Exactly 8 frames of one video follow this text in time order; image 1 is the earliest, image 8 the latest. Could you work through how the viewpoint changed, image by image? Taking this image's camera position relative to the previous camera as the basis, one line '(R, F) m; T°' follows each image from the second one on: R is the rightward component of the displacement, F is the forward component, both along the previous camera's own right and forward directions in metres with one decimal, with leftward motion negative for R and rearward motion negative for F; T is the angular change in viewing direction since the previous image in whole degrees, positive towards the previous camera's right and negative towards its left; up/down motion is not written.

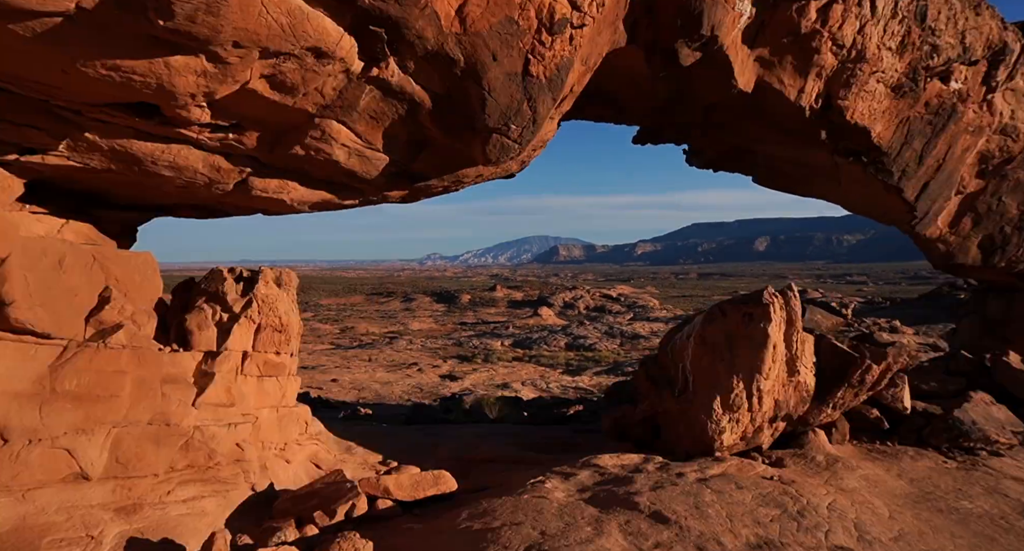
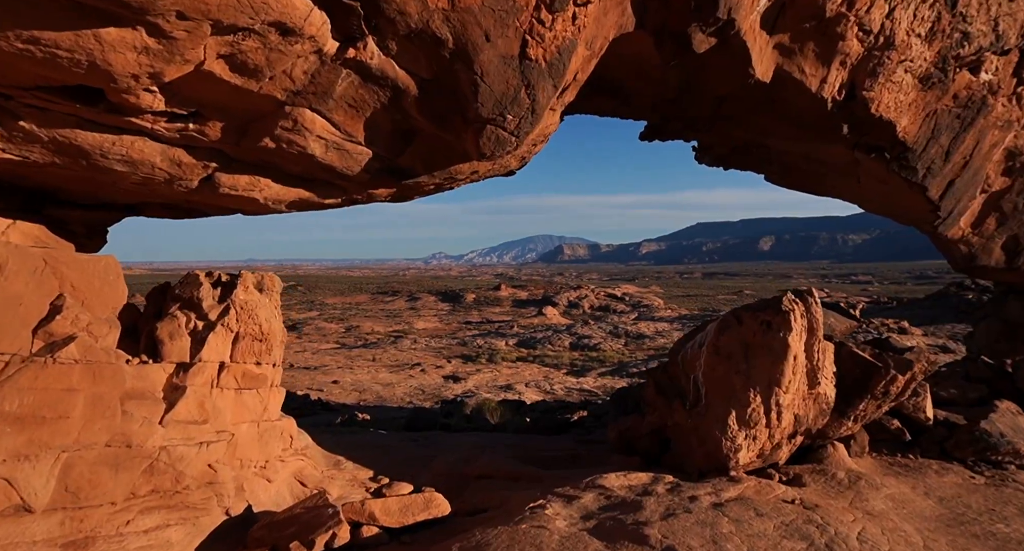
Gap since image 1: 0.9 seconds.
(+0.1, +0.5) m; 0°
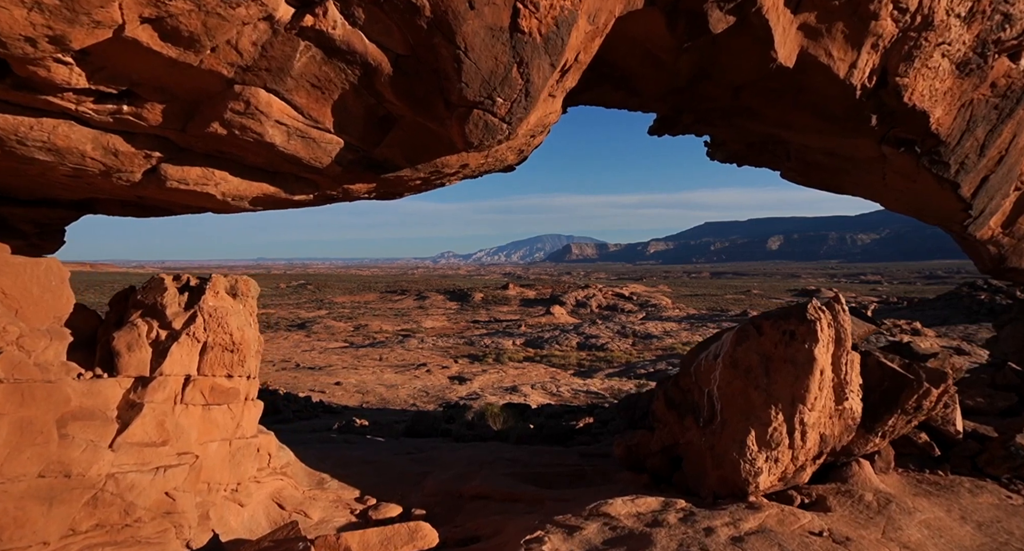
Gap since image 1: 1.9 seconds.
(+0.1, +0.6) m; -1°
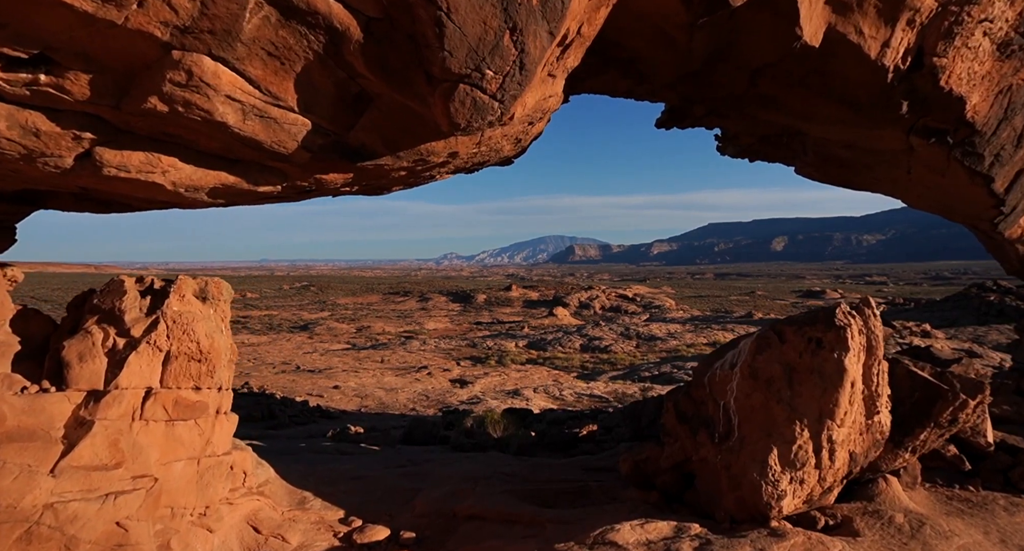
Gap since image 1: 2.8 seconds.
(+0.1, +0.5) m; 0°
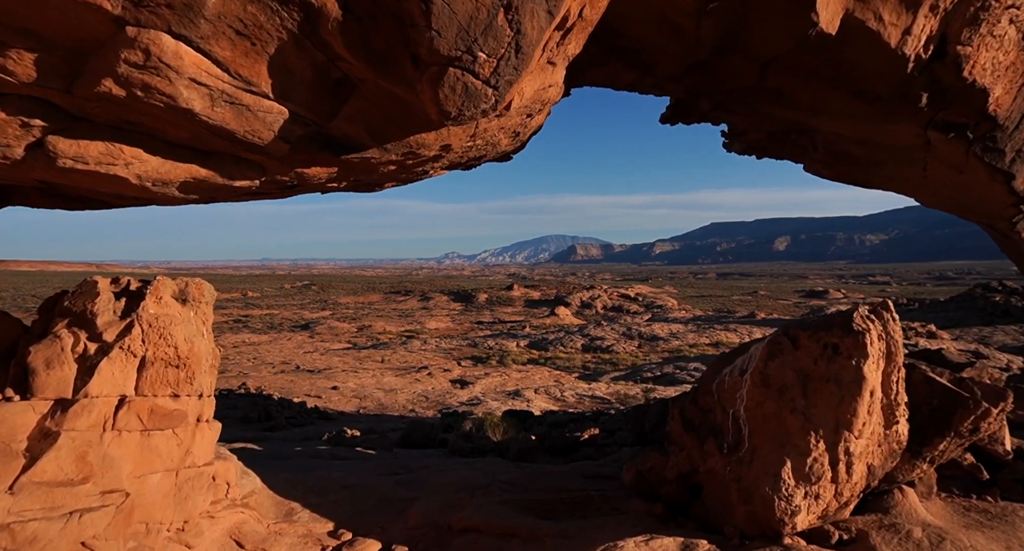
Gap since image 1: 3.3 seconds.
(0.0, +0.3) m; 0°
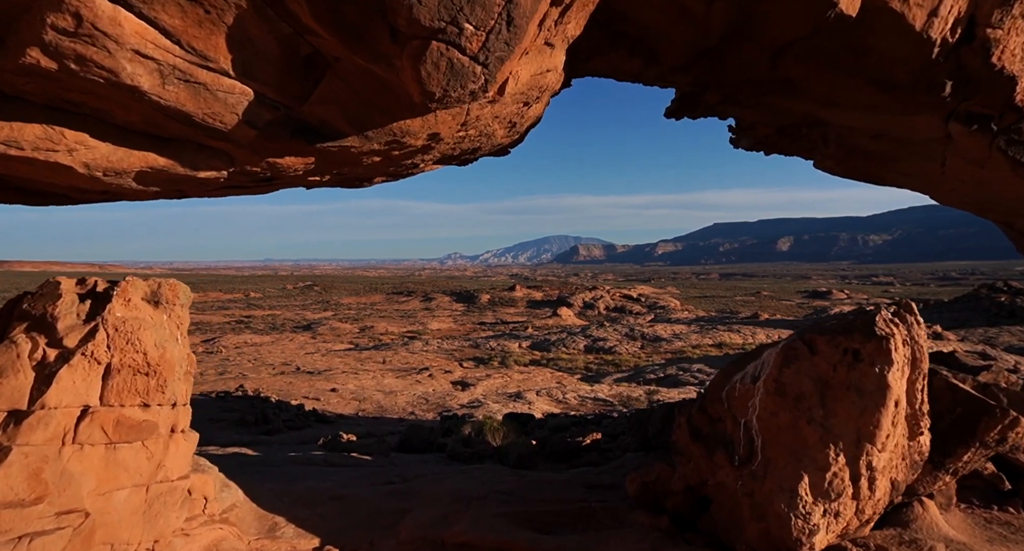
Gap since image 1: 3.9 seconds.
(+0.1, +0.3) m; 0°
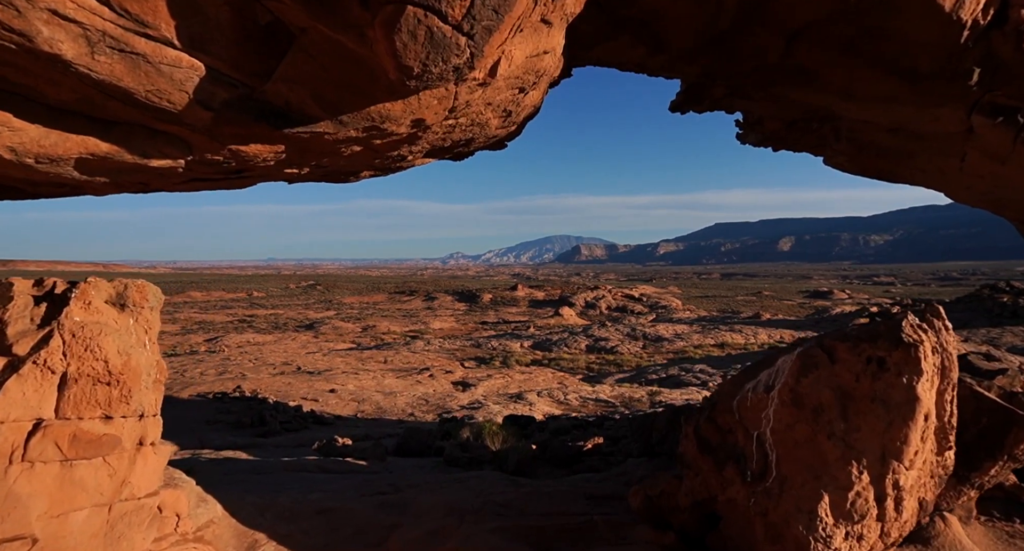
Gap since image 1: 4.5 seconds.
(+0.1, +0.4) m; 0°
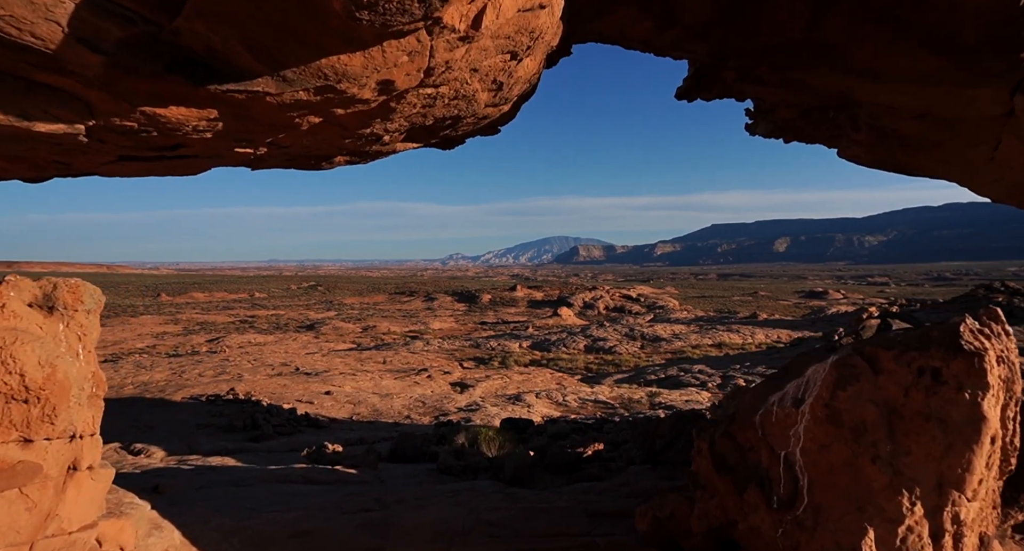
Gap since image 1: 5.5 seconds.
(+0.1, +0.6) m; 0°
